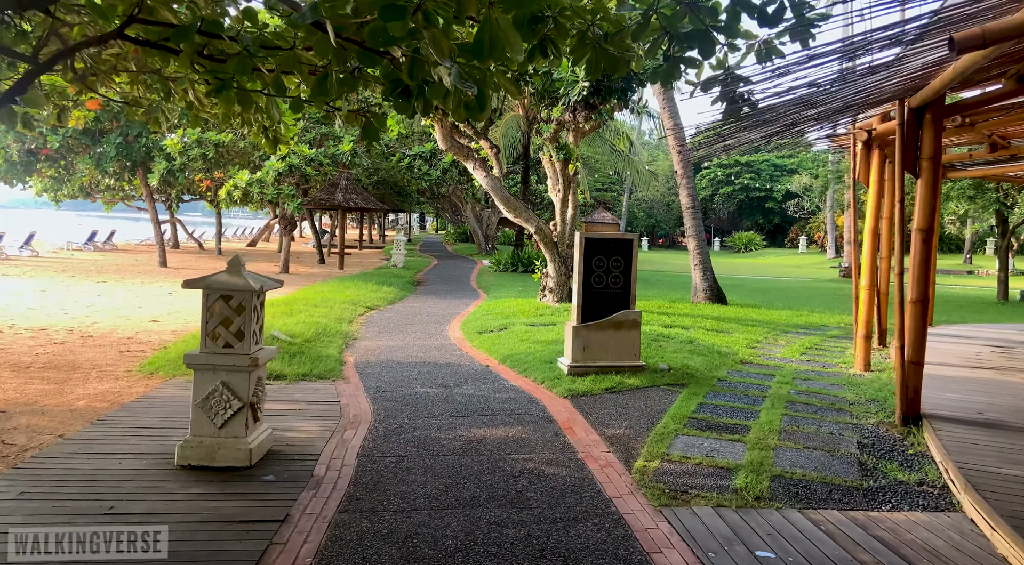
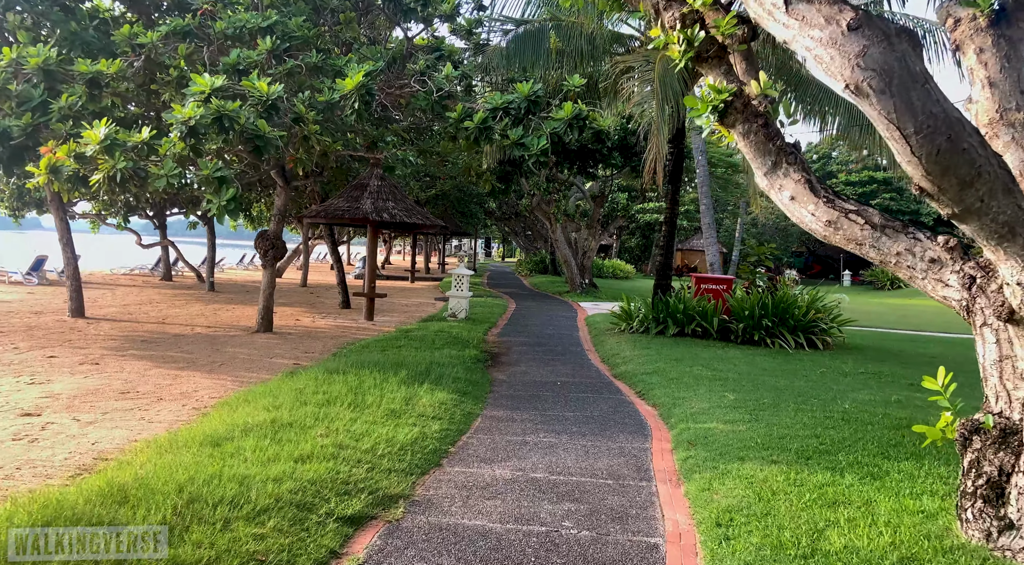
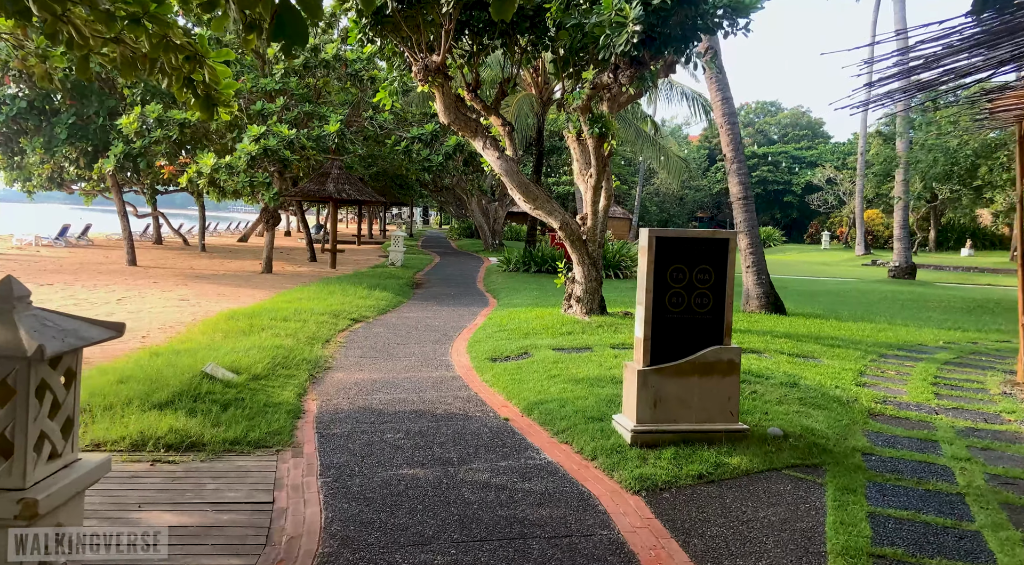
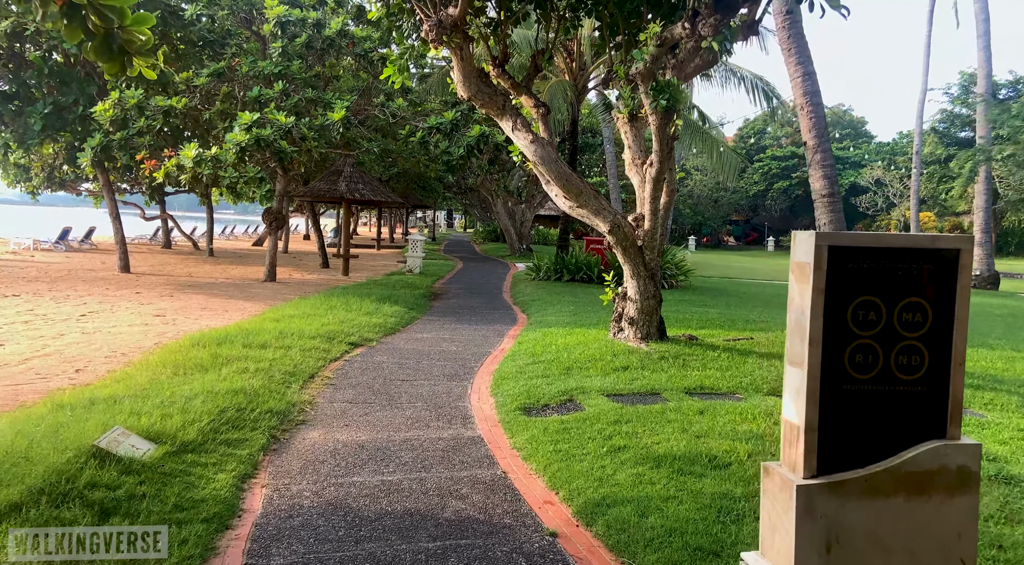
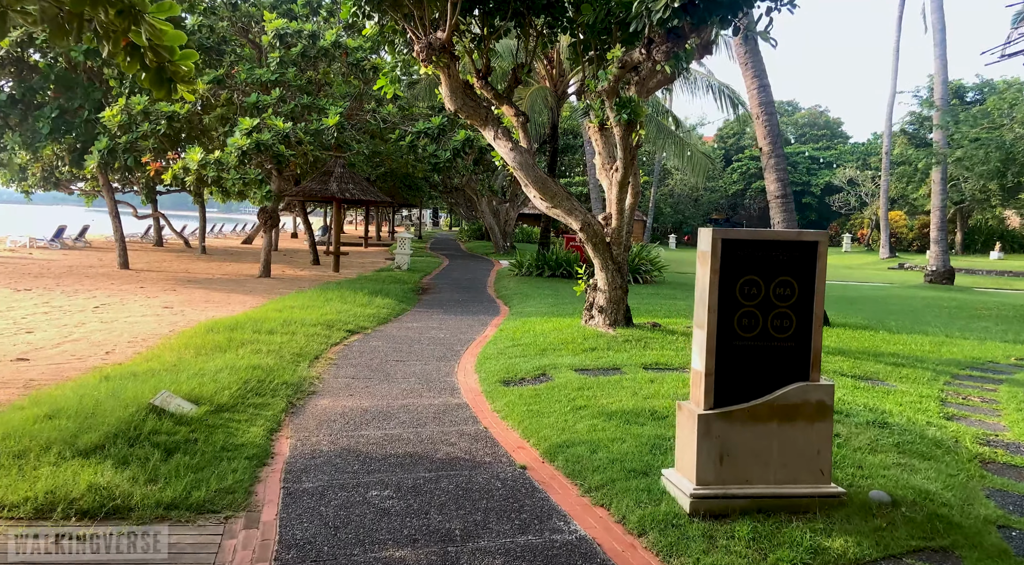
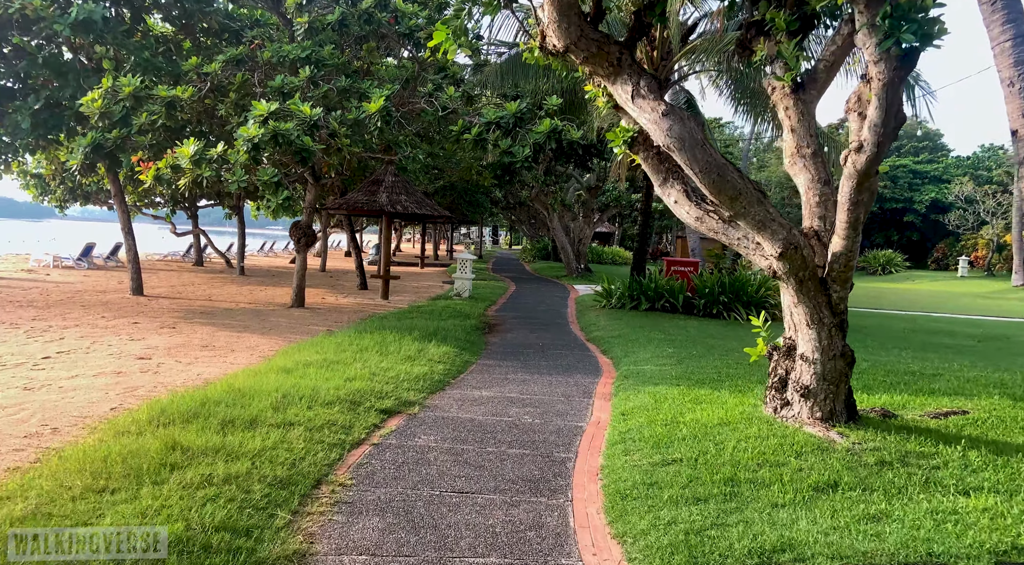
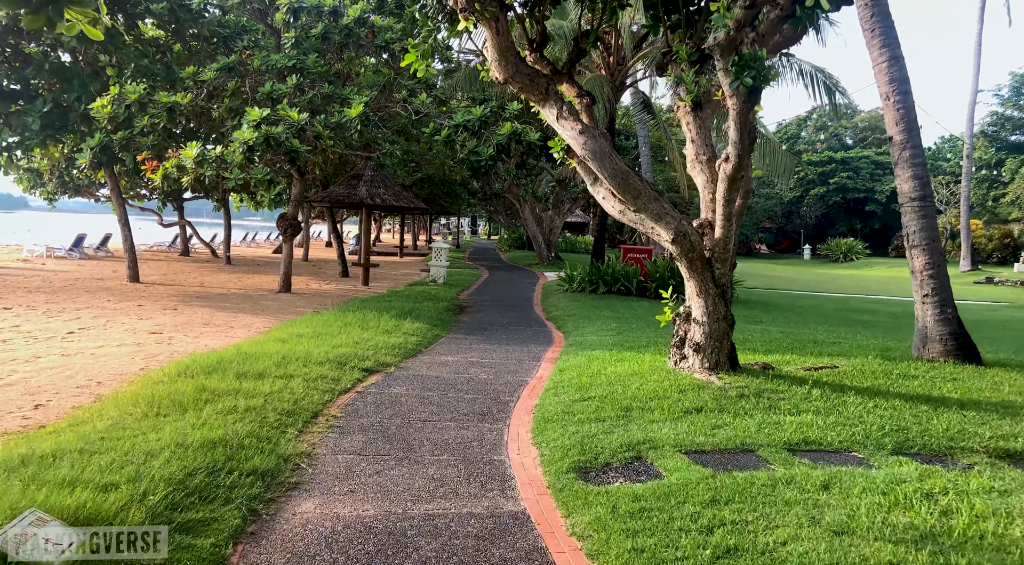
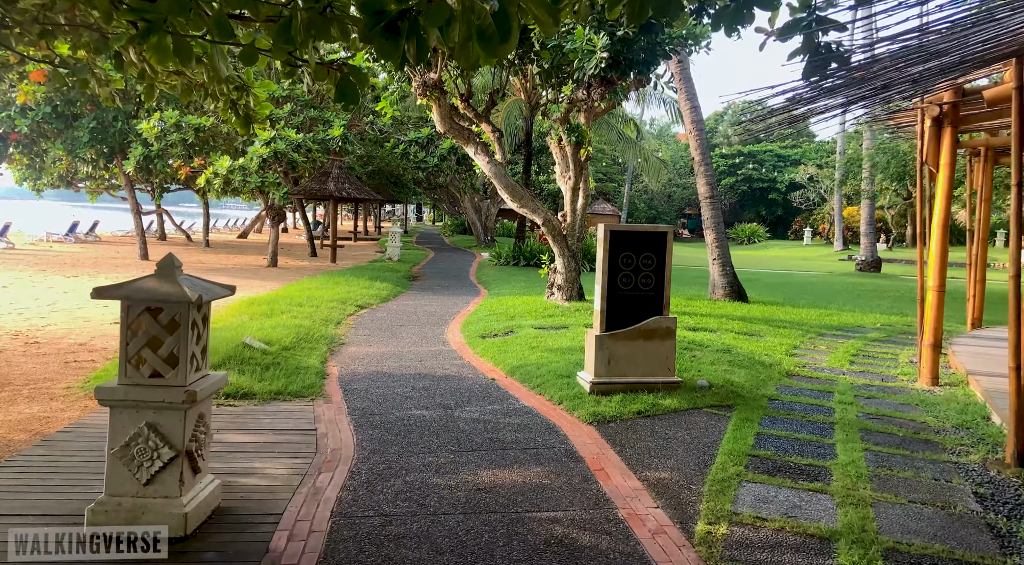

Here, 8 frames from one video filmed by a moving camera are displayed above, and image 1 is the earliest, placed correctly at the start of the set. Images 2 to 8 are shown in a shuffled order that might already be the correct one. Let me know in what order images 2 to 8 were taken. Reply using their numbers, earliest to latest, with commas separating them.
8, 3, 5, 4, 7, 6, 2
